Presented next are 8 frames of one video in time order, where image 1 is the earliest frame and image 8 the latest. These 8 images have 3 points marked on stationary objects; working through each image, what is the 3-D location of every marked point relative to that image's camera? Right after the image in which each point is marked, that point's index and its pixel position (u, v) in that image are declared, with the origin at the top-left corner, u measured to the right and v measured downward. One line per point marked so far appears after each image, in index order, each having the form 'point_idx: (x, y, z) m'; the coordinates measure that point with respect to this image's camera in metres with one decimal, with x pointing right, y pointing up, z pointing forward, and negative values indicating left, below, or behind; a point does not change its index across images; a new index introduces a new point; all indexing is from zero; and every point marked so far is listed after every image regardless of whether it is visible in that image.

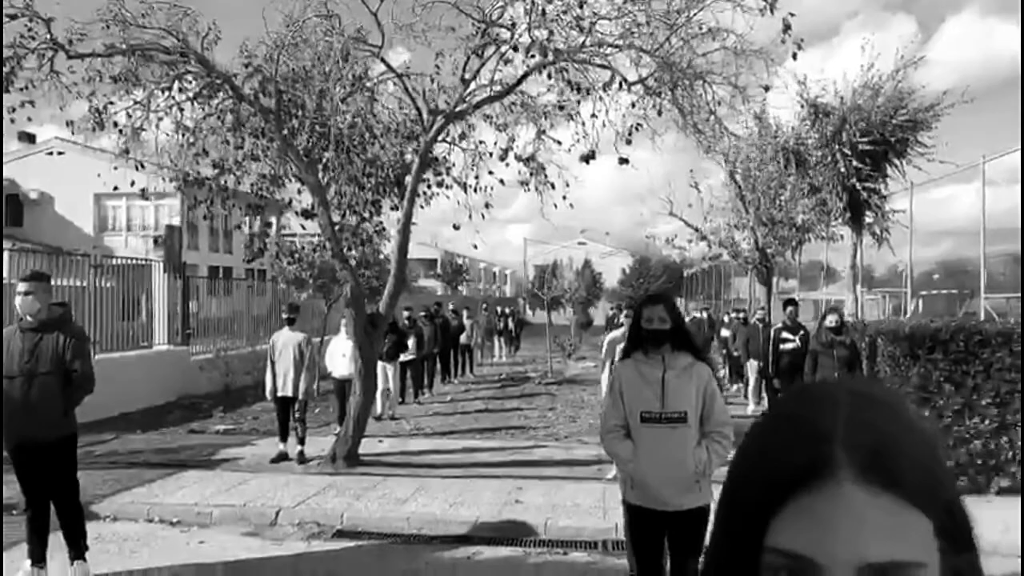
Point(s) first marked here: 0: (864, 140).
0: (+6.8, +2.9, +18.7) m
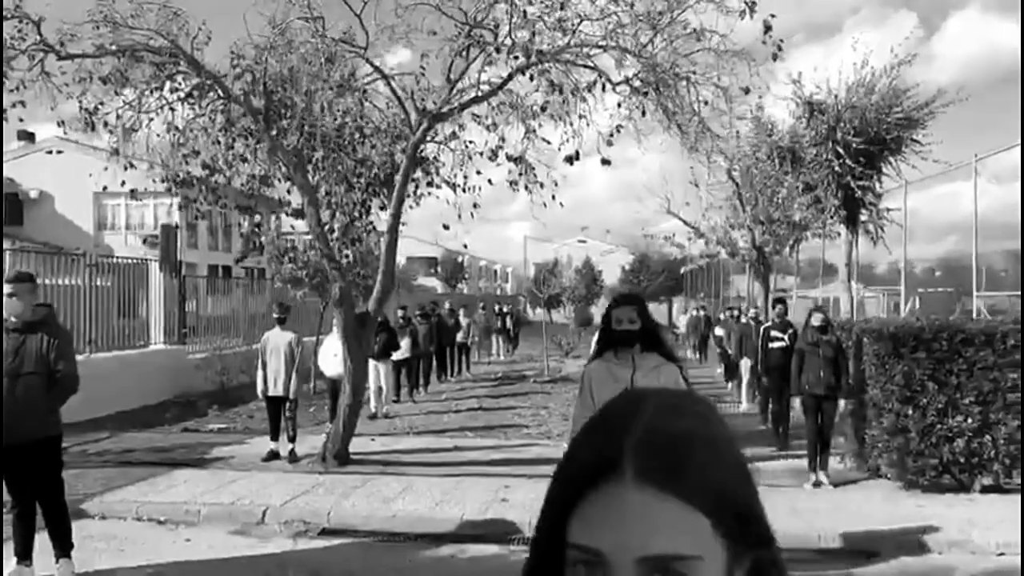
0: (+6.7, +2.9, +18.7) m
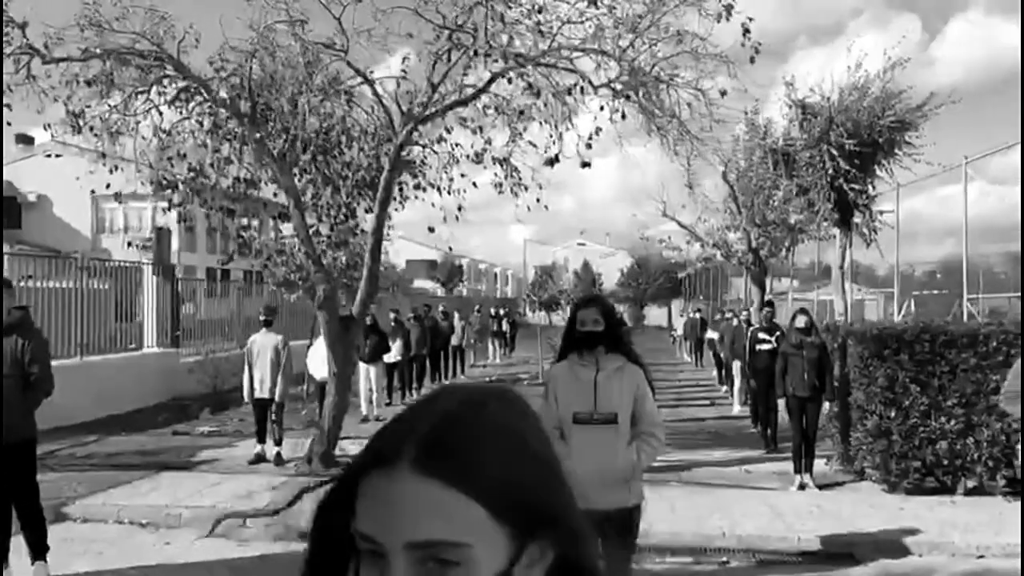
0: (+6.6, +2.8, +18.7) m
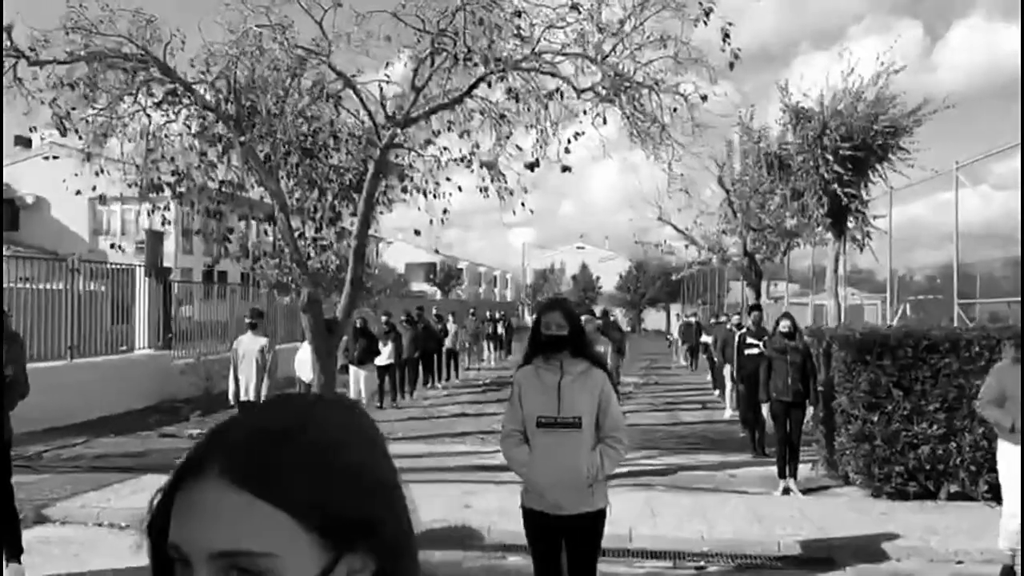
0: (+6.4, +2.8, +18.8) m
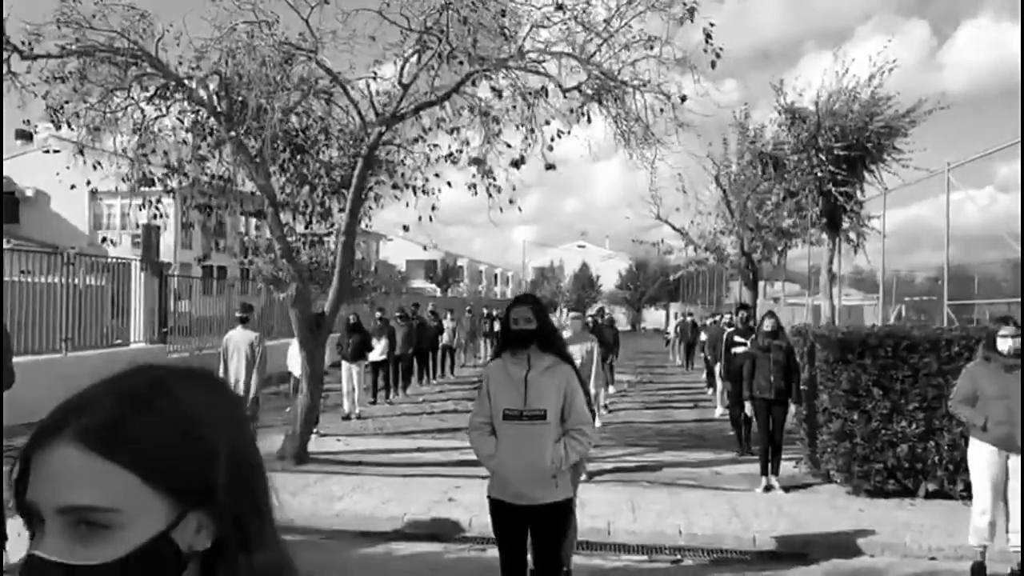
0: (+6.3, +2.8, +18.8) m
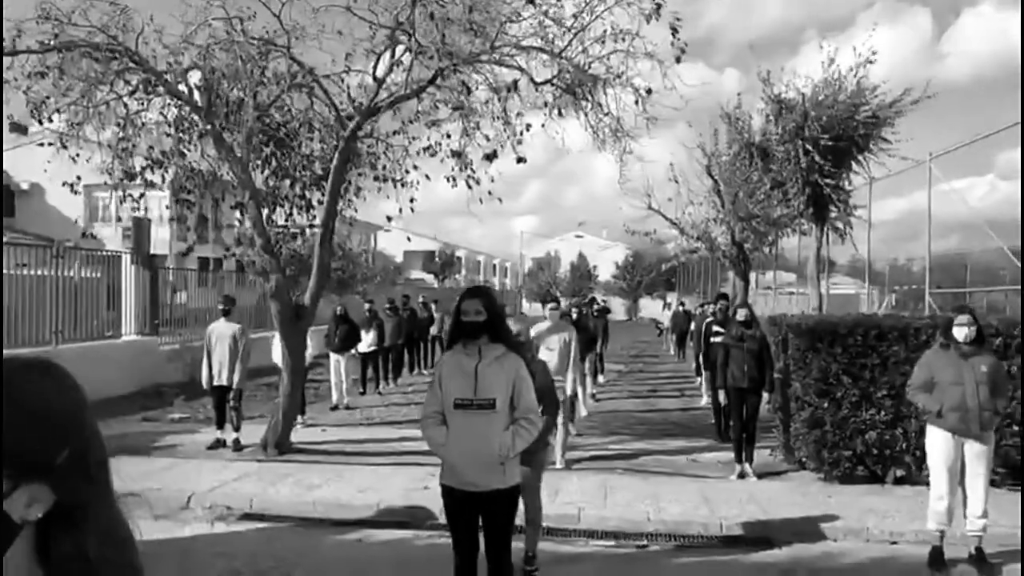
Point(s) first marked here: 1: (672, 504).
0: (+6.1, +3.0, +18.9) m
1: (+1.4, -1.8, +8.4) m
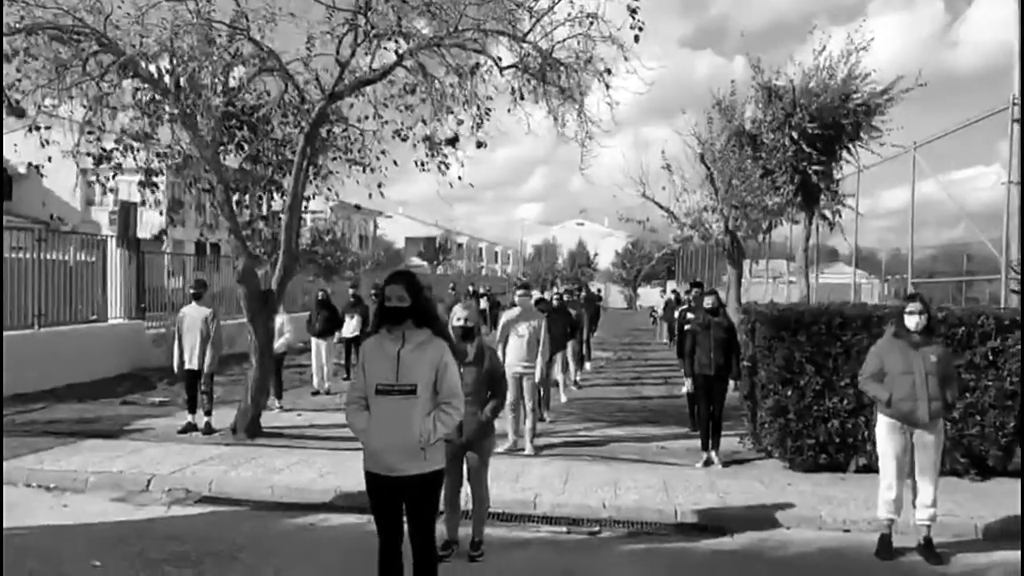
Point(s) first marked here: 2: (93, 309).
0: (+5.8, +3.2, +18.9) m
1: (+1.0, -1.7, +8.4) m
2: (-8.0, -0.4, +18.5) m
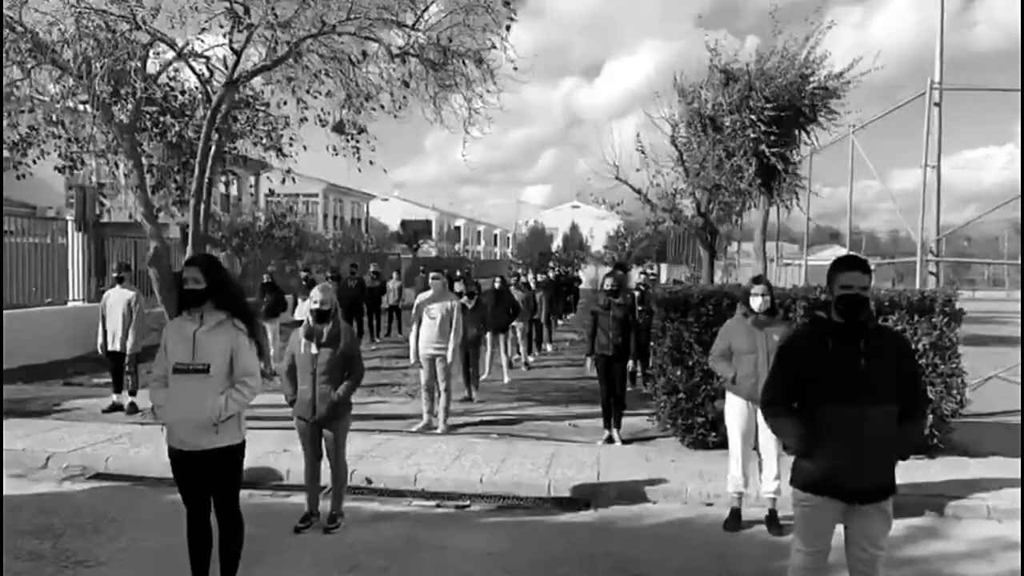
0: (+4.8, +3.5, +19.0) m
1: (0.0, -1.6, +8.6) m
2: (-9.0, -0.1, +18.8) m
